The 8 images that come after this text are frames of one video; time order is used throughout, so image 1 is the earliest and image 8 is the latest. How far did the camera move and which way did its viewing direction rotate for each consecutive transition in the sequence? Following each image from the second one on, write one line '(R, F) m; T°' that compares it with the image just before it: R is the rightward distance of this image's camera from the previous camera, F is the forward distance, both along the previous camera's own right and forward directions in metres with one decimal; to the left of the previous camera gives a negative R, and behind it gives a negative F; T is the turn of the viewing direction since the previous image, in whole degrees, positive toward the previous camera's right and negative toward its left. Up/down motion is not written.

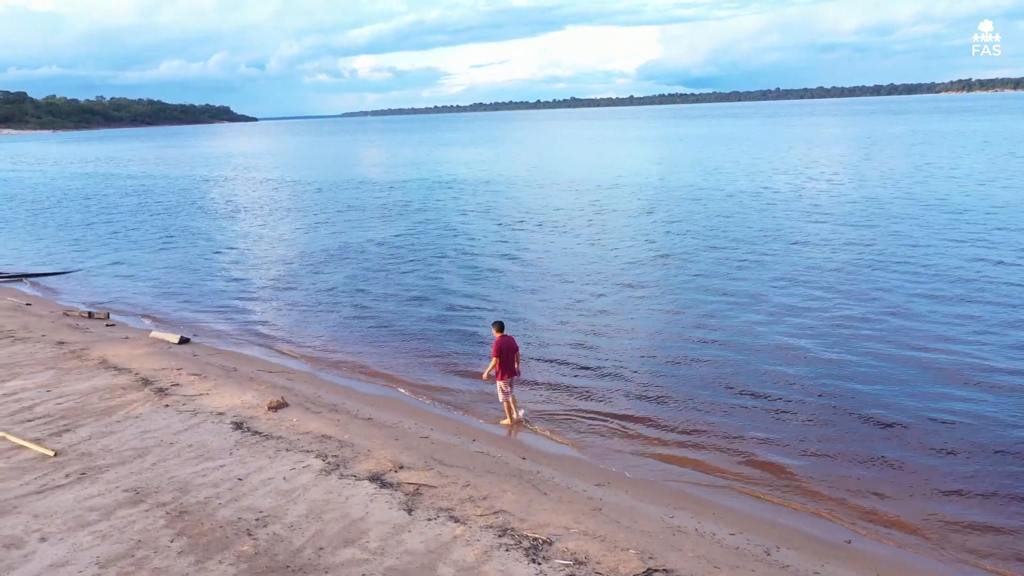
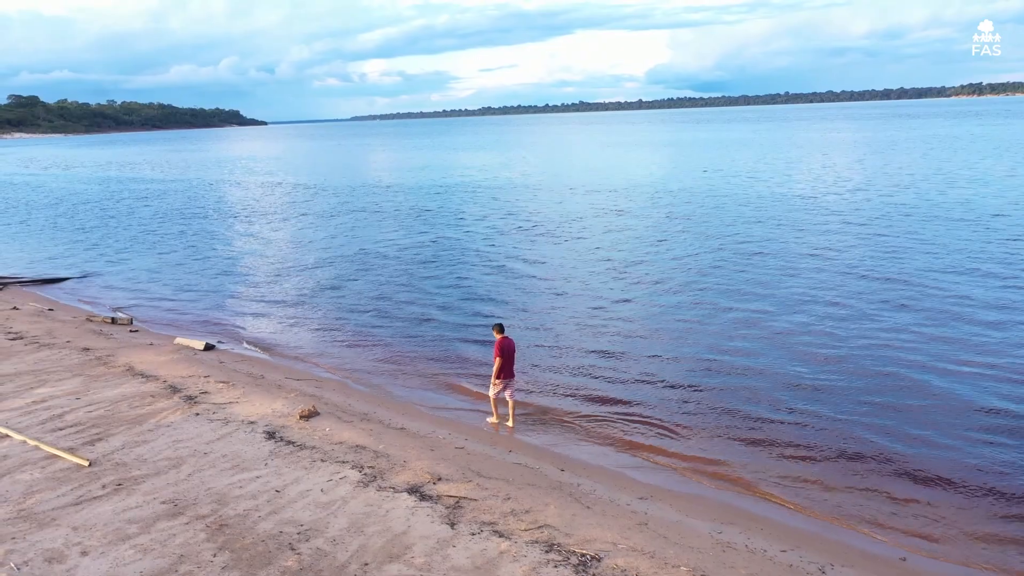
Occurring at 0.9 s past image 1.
(-0.3, +0.1) m; -1°
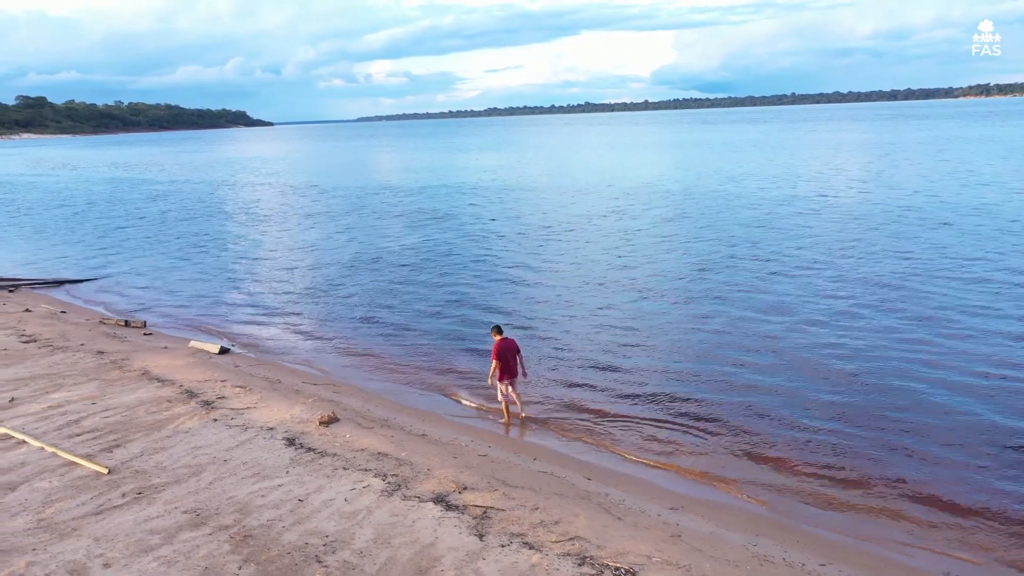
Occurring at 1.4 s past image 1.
(-0.2, +0.2) m; 0°
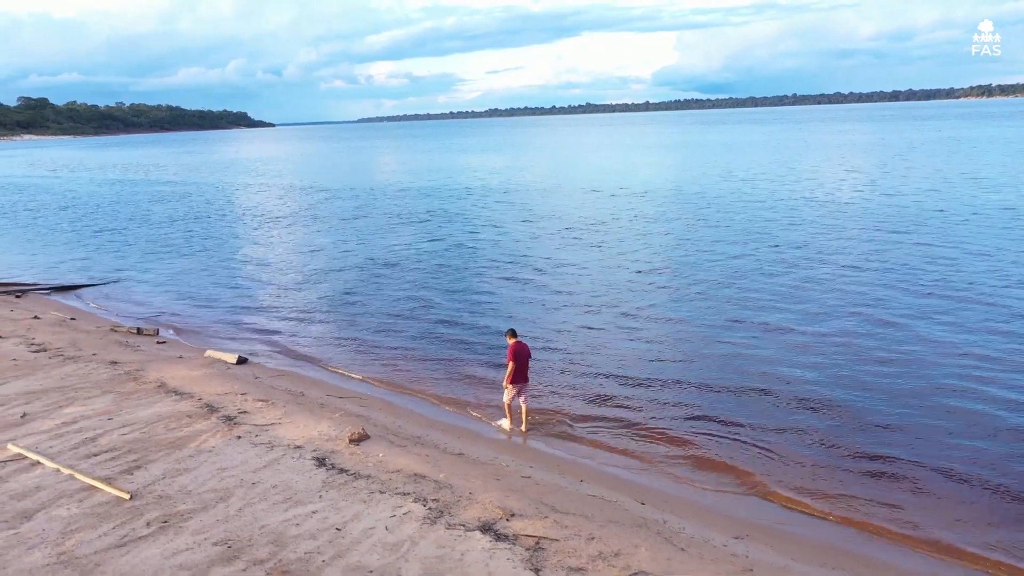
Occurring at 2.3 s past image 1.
(-0.5, +0.5) m; 0°
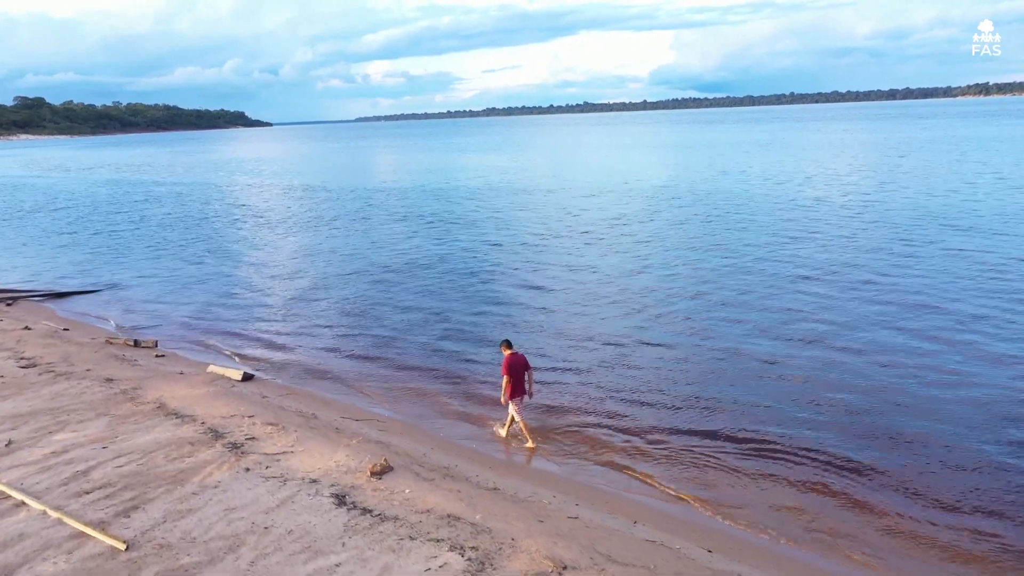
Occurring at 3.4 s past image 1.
(-0.4, +0.8) m; 0°
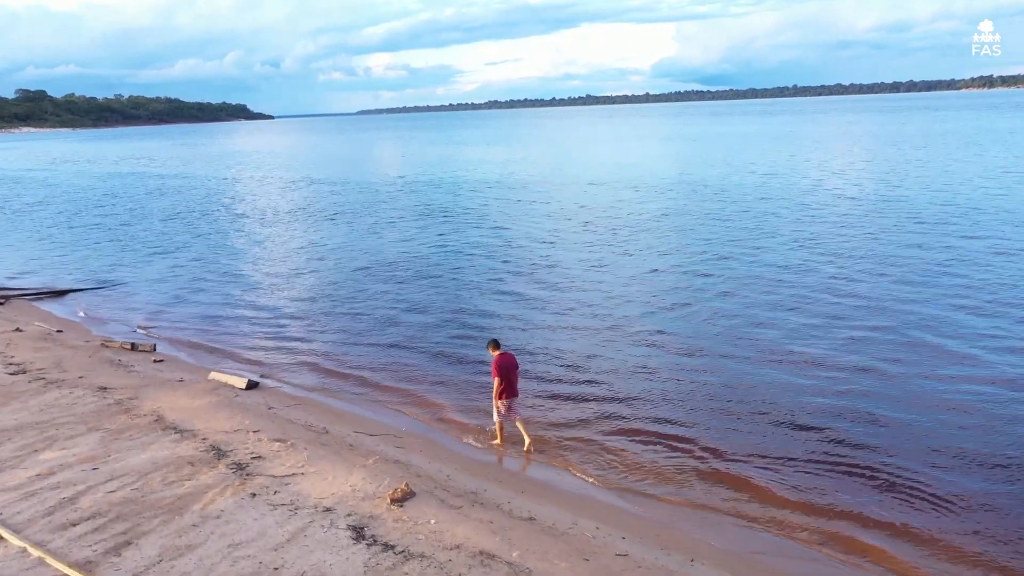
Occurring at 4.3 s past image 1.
(-0.3, +0.8) m; 0°
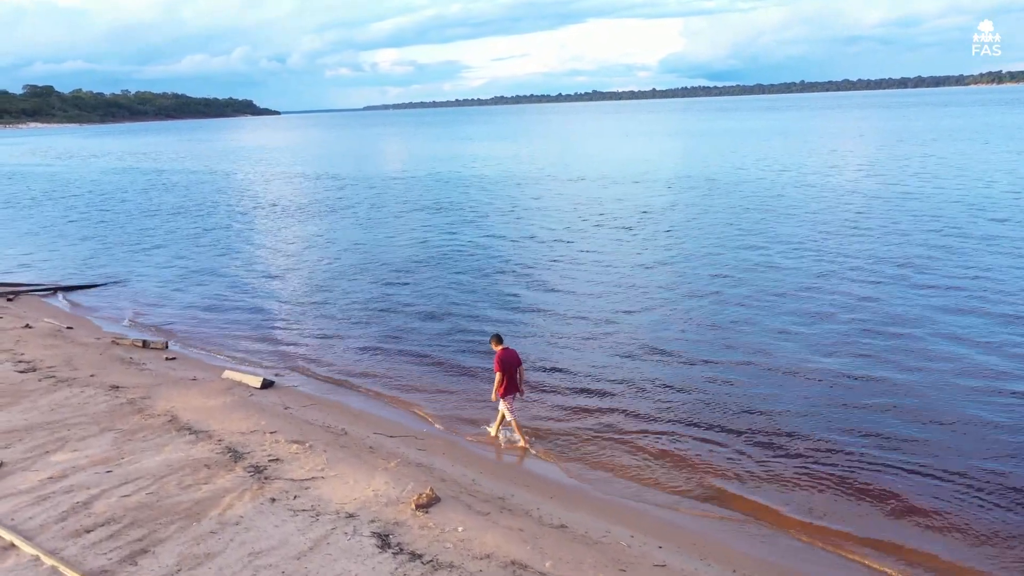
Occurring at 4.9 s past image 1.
(-0.2, +0.3) m; 0°
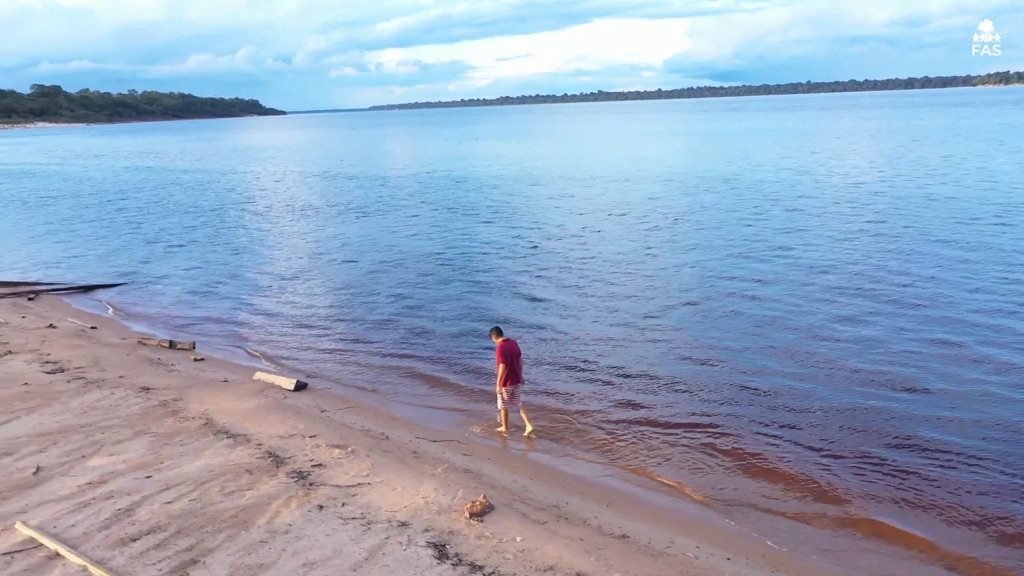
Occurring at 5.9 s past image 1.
(-0.5, +0.2) m; 0°
